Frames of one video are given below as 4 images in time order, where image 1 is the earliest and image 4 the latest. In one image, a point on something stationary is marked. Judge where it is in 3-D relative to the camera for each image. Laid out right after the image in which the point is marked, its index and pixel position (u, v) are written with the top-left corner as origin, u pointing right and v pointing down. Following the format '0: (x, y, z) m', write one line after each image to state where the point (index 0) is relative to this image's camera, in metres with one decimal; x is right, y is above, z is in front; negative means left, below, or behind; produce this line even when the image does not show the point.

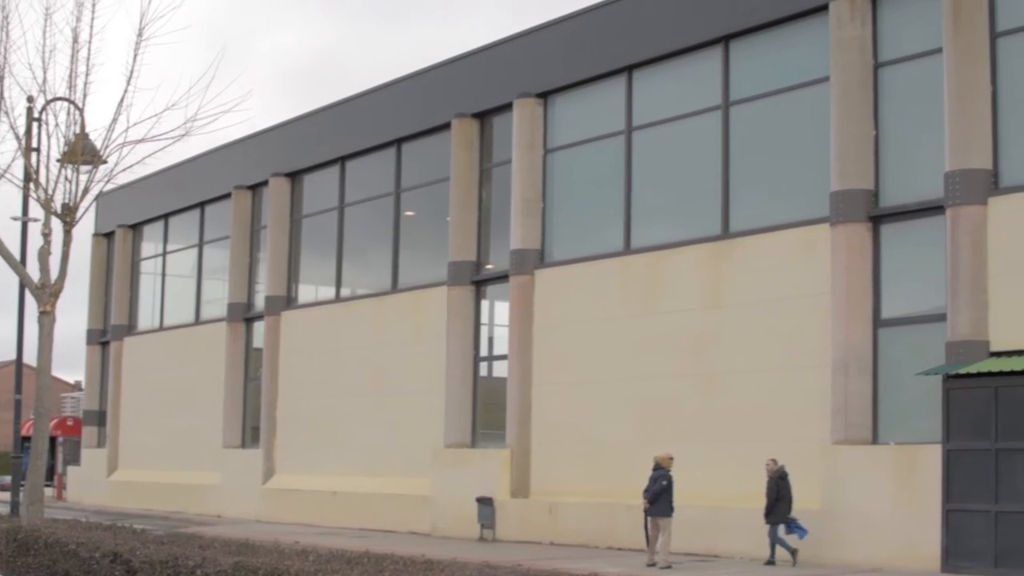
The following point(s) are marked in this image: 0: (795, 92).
0: (+2.6, +1.9, +20.5) m
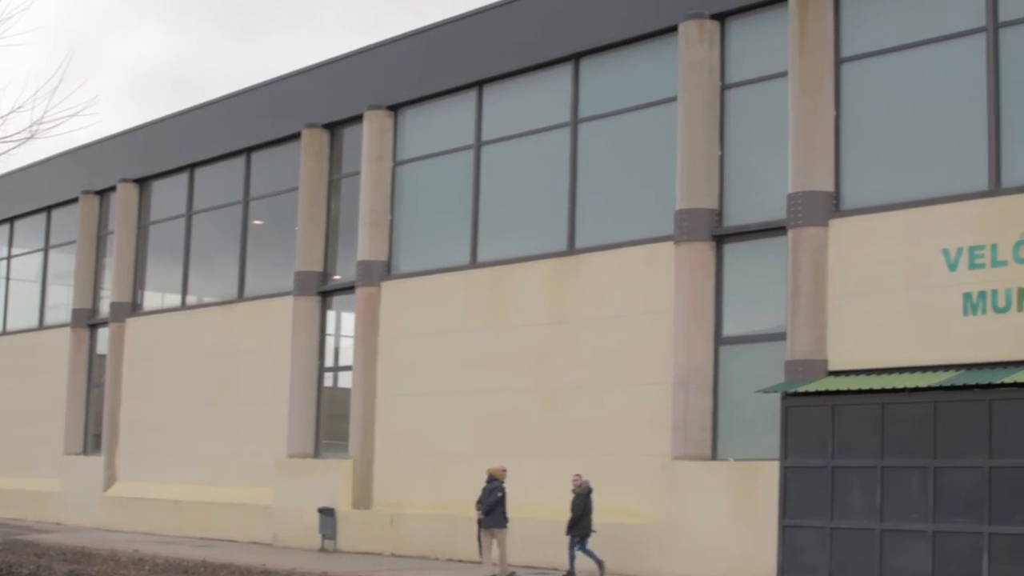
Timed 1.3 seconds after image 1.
0: (+1.1, +1.7, +20.7) m
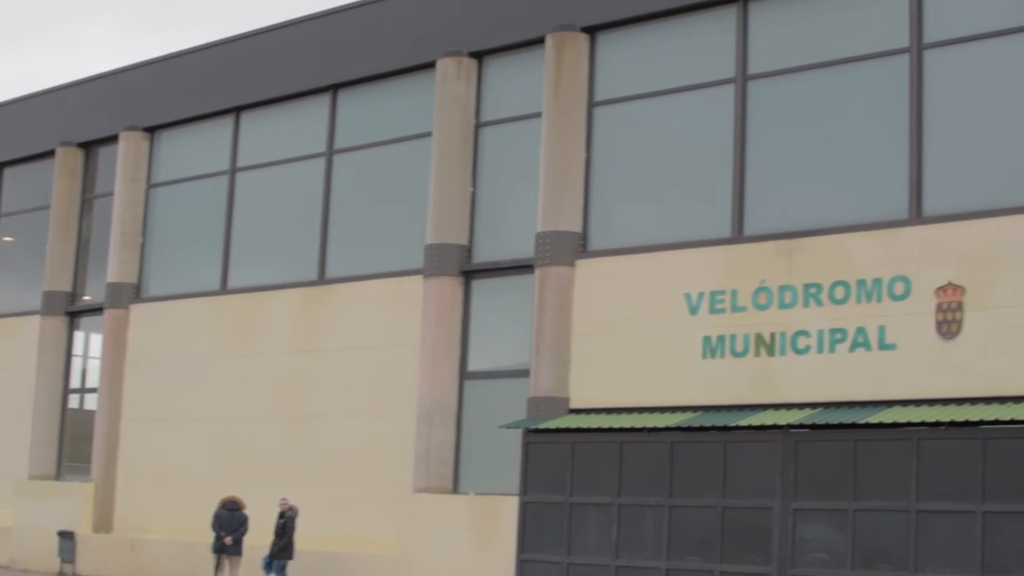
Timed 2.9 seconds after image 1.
0: (-1.1, +1.5, +20.9) m
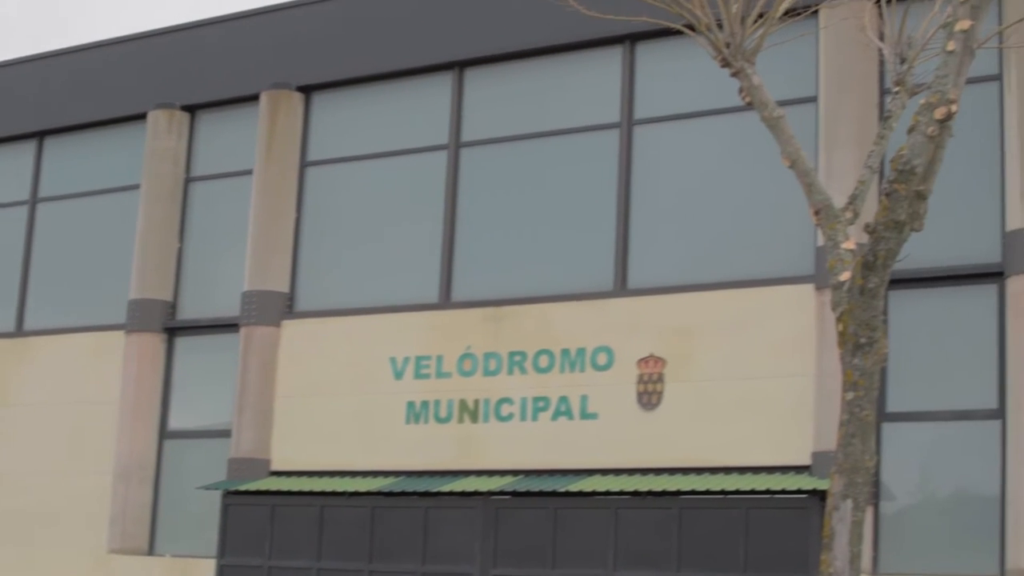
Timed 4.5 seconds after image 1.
0: (-4.0, +1.0, +20.5) m
